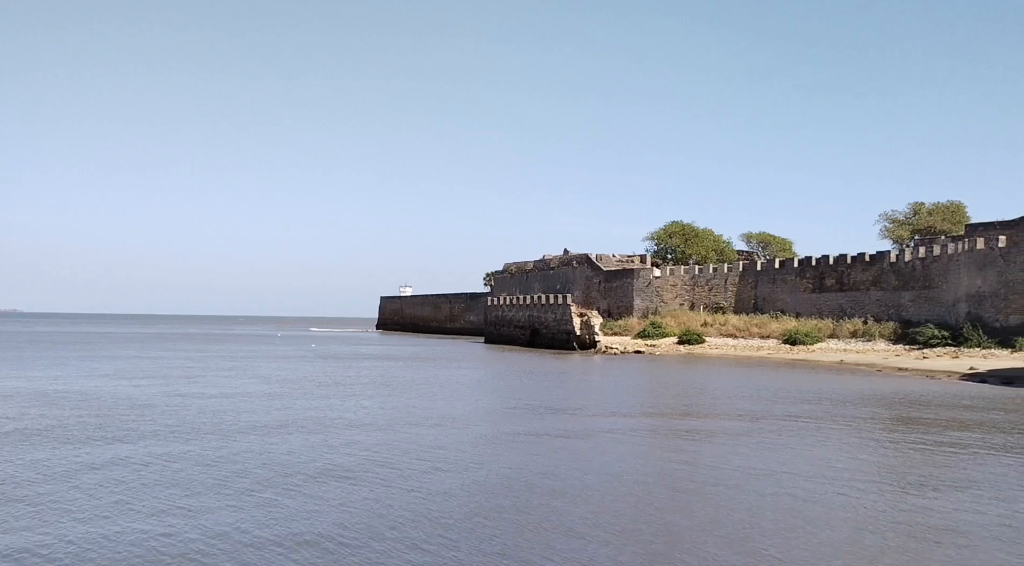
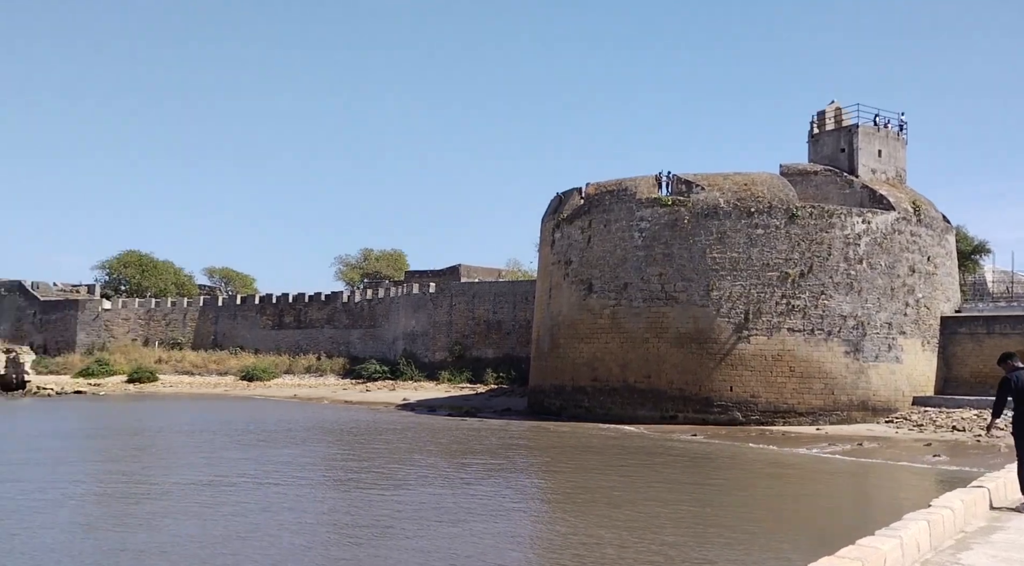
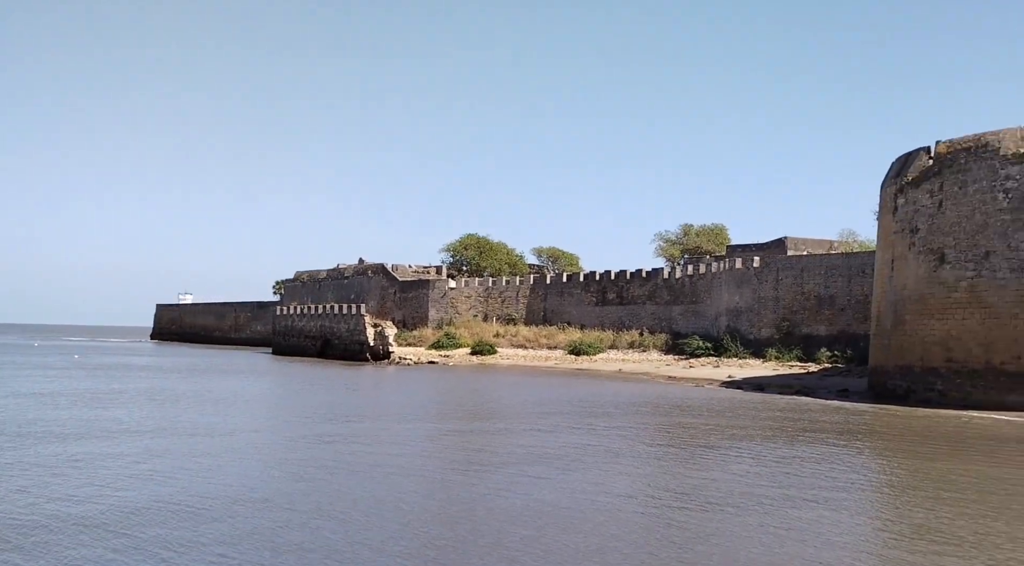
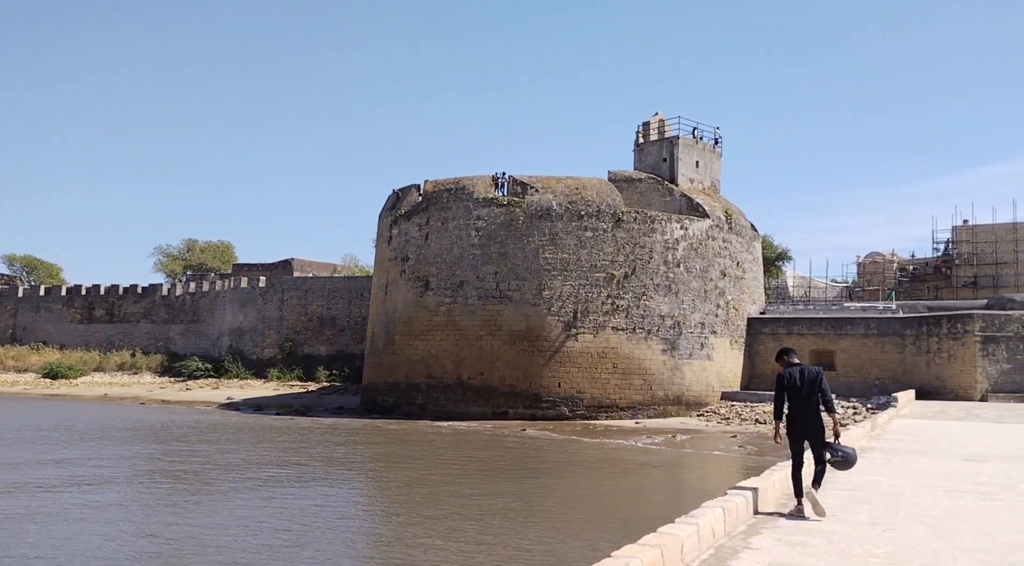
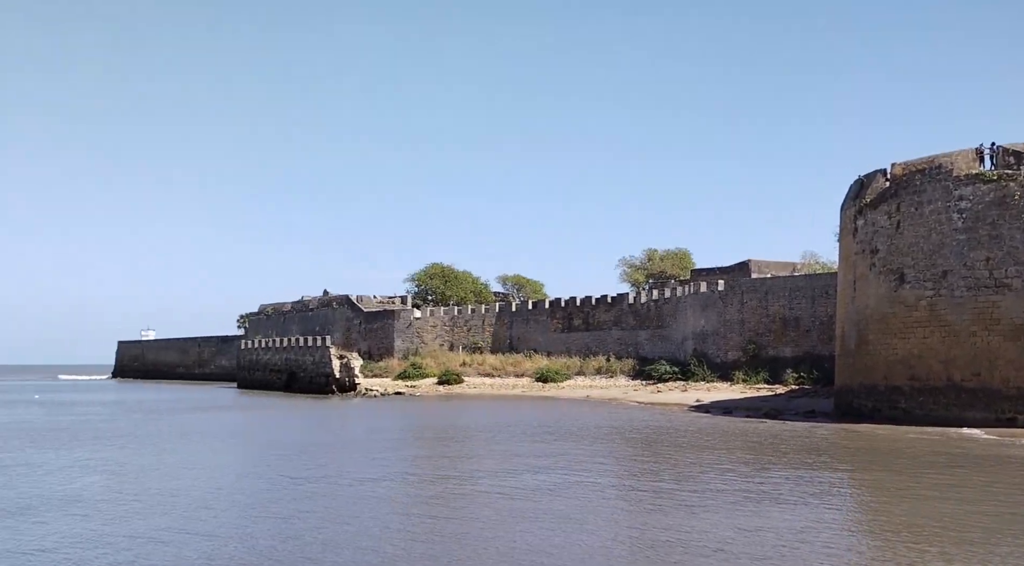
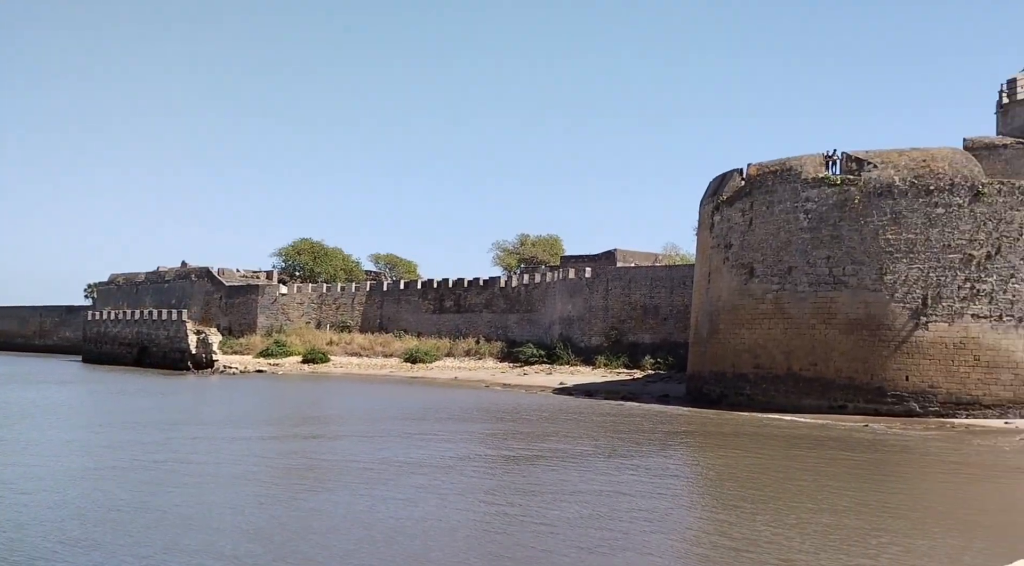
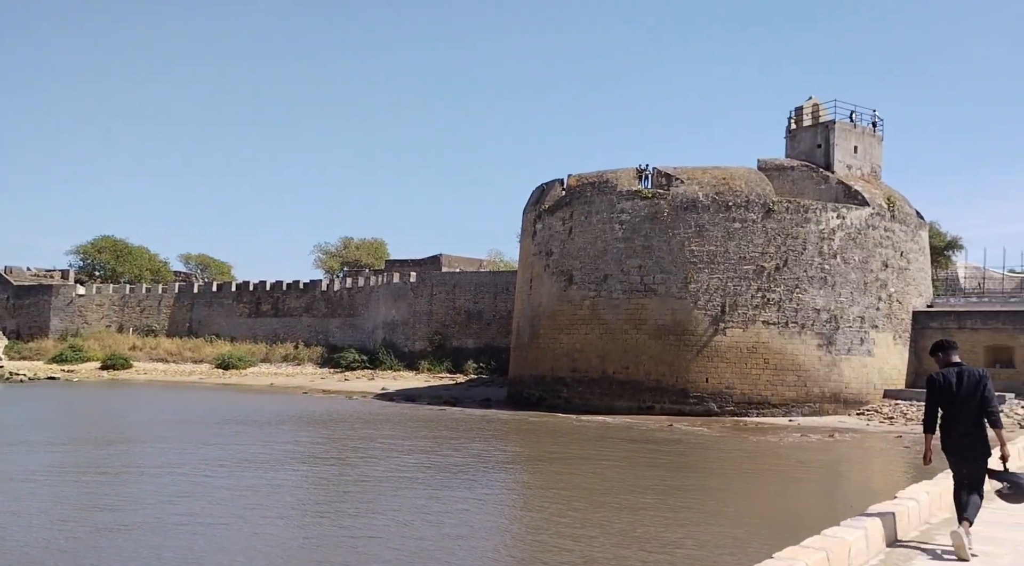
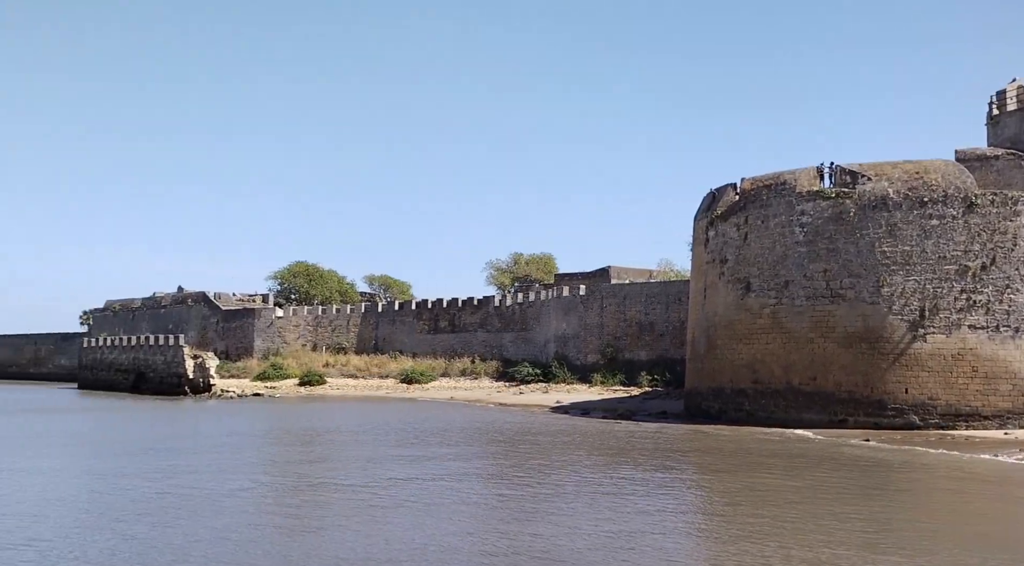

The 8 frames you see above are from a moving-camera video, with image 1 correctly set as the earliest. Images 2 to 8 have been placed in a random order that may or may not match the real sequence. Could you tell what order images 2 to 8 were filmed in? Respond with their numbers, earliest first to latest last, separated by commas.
3, 6, 7, 4, 2, 8, 5
